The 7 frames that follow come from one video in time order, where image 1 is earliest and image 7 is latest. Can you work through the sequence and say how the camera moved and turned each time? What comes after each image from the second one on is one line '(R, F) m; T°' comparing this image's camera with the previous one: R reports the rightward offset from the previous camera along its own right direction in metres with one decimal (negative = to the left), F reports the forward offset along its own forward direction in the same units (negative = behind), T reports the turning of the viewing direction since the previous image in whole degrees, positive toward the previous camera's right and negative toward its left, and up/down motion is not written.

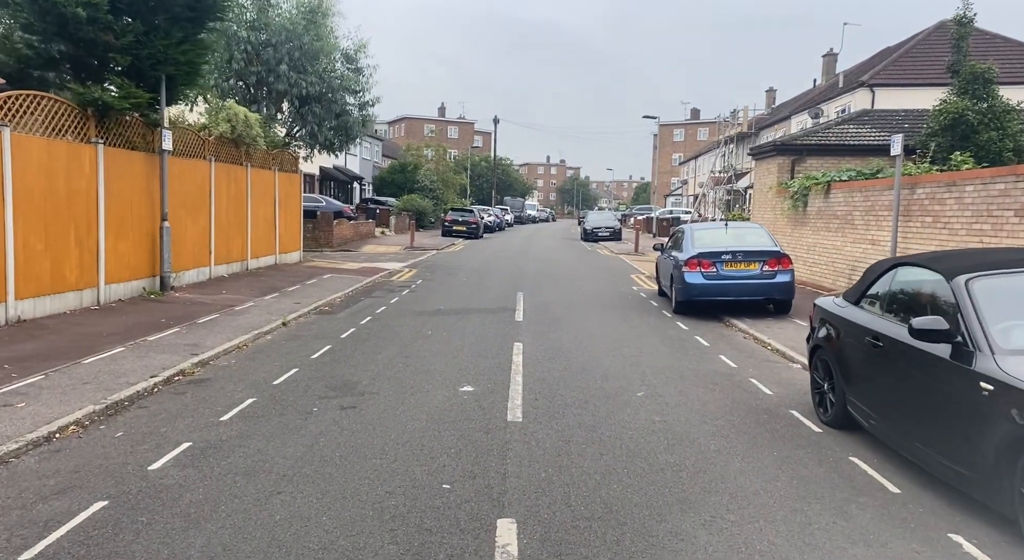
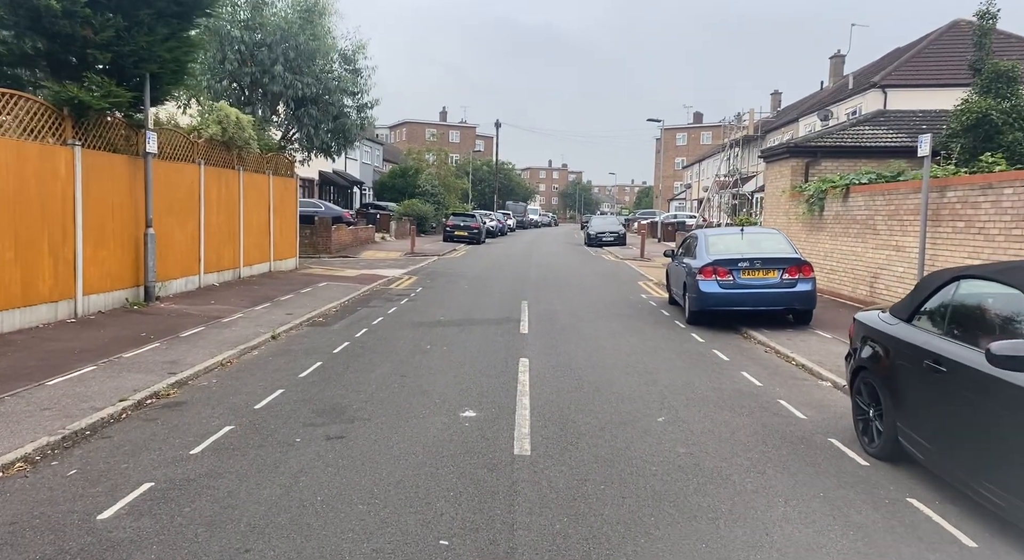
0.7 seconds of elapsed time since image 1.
(0.0, +0.7) m; 0°
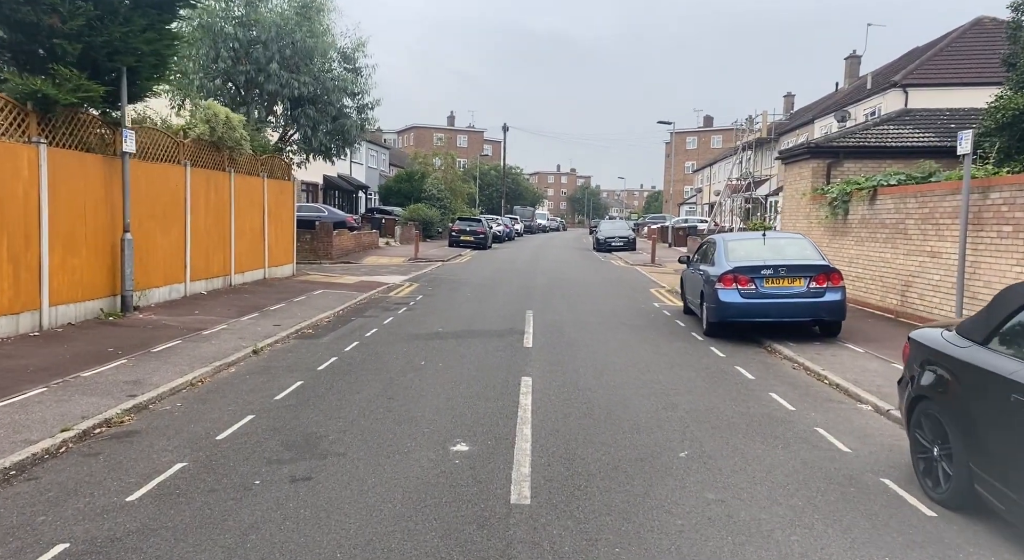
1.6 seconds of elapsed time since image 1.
(+0.1, +0.8) m; -1°
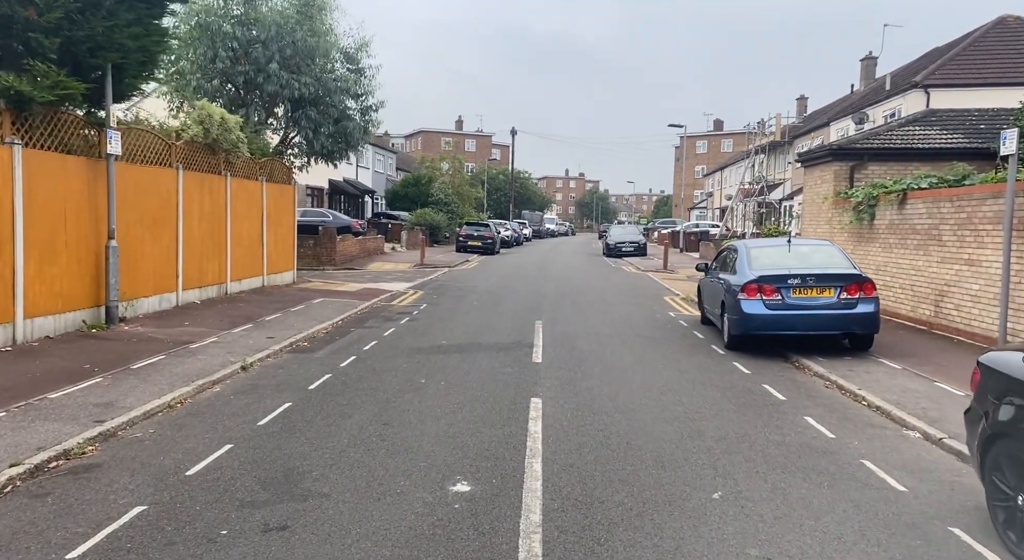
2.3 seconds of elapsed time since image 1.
(0.0, +0.7) m; -1°
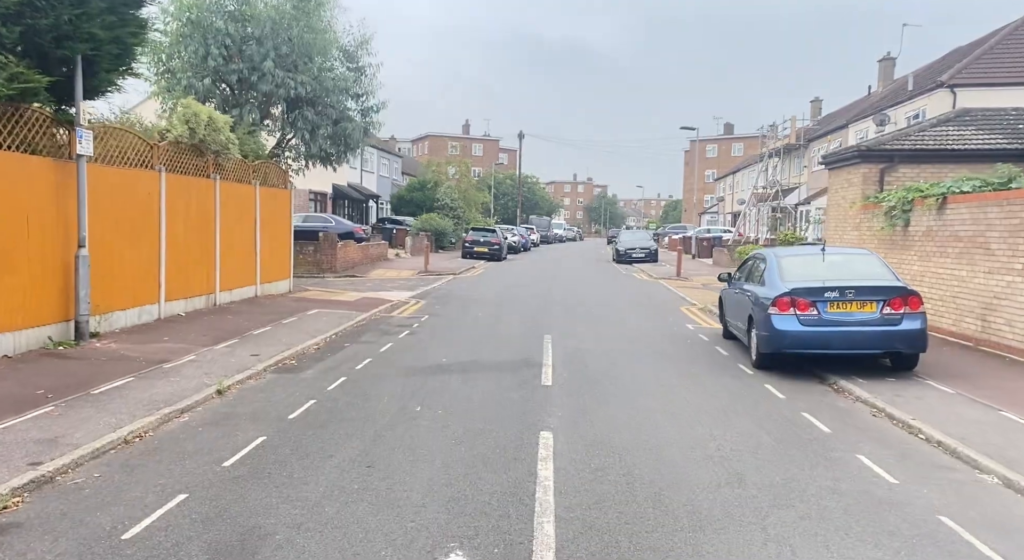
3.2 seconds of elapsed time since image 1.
(0.0, +0.9) m; -1°
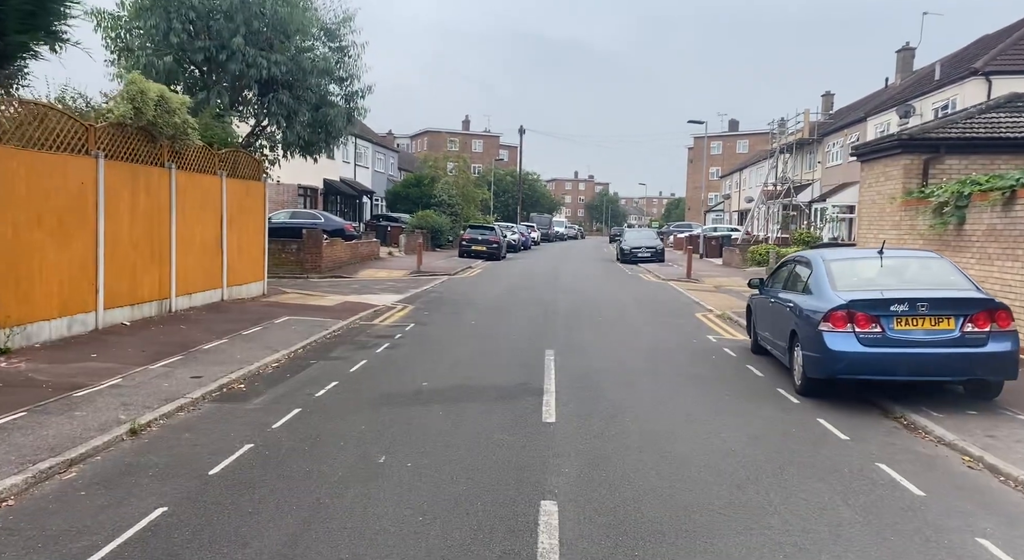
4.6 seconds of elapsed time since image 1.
(+0.1, +1.7) m; 0°
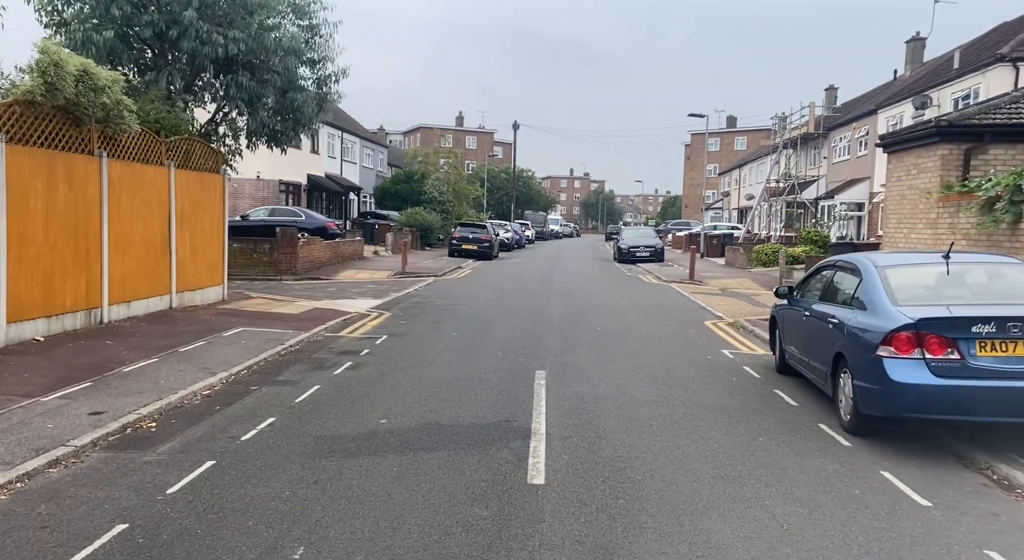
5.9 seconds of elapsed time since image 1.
(+0.1, +1.6) m; 0°
